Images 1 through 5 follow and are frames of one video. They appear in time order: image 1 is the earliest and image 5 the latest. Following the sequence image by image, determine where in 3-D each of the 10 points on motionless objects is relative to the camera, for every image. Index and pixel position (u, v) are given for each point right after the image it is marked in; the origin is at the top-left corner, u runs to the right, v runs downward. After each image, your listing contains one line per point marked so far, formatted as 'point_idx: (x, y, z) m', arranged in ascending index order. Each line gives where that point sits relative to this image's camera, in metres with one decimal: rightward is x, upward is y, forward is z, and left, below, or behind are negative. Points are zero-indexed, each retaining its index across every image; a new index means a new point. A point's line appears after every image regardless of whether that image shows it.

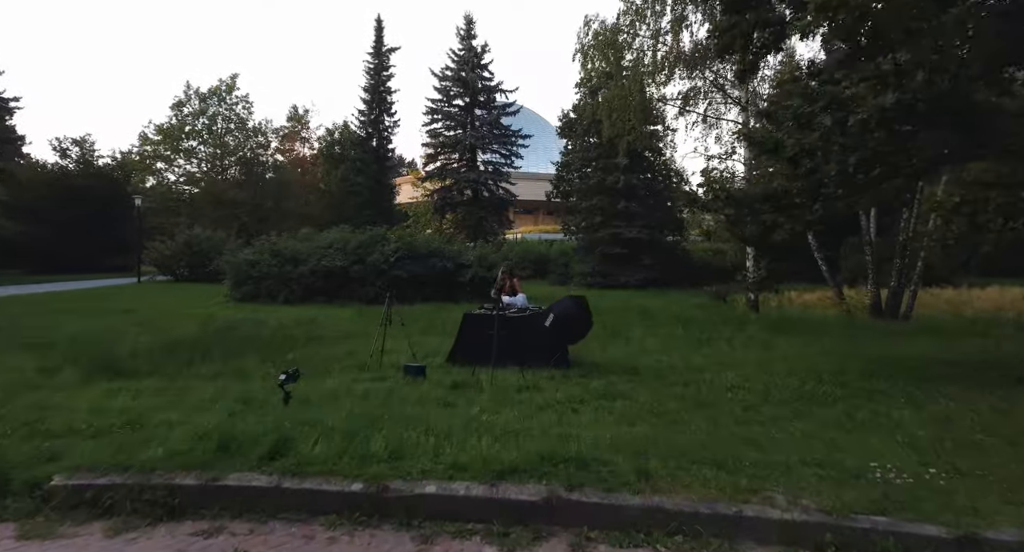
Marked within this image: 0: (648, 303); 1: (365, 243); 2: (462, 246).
0: (+2.9, -0.6, +17.0) m
1: (-2.6, +0.5, +13.8) m
2: (-1.0, +0.6, +15.5) m
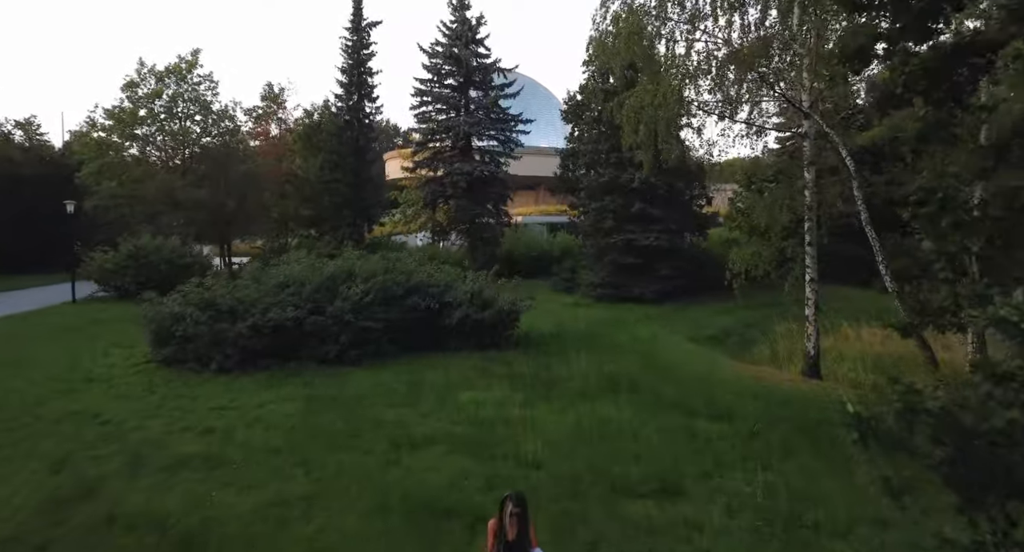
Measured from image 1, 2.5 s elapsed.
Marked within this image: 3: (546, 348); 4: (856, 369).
0: (+2.8, -1.2, +14.3) m
1: (-2.6, -0.1, +11.0) m
2: (-1.1, 0.0, +12.7) m
3: (+0.5, -1.1, +12.2) m
4: (+5.3, -1.4, +12.0) m
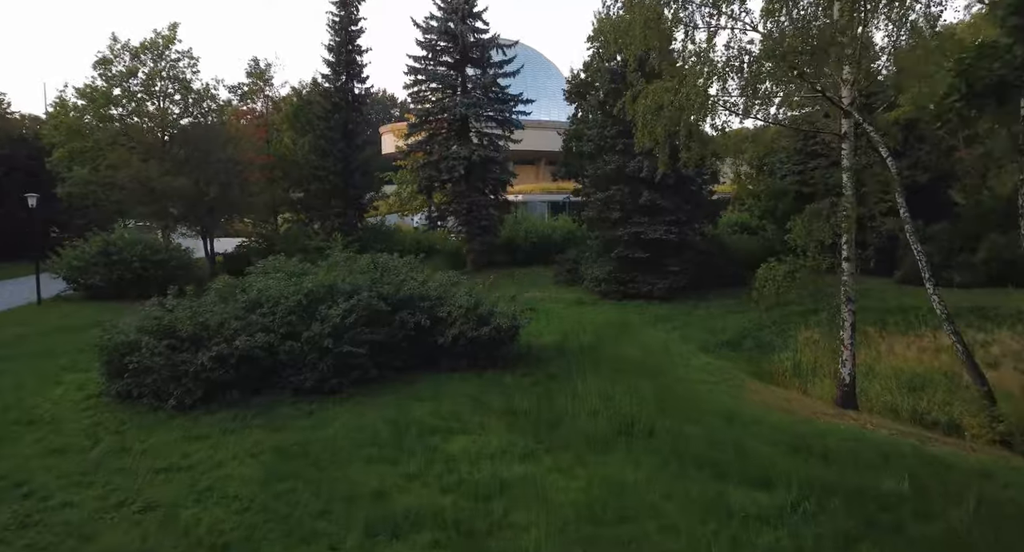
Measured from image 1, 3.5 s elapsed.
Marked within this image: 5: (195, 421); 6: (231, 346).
0: (+2.8, -1.3, +13.1) m
1: (-2.6, -0.4, +9.8) m
2: (-1.1, -0.2, +11.5) m
3: (+0.5, -1.3, +11.1) m
4: (+5.3, -1.6, +10.9) m
5: (-3.3, -1.5, +8.1) m
6: (-3.2, -0.8, +8.7) m
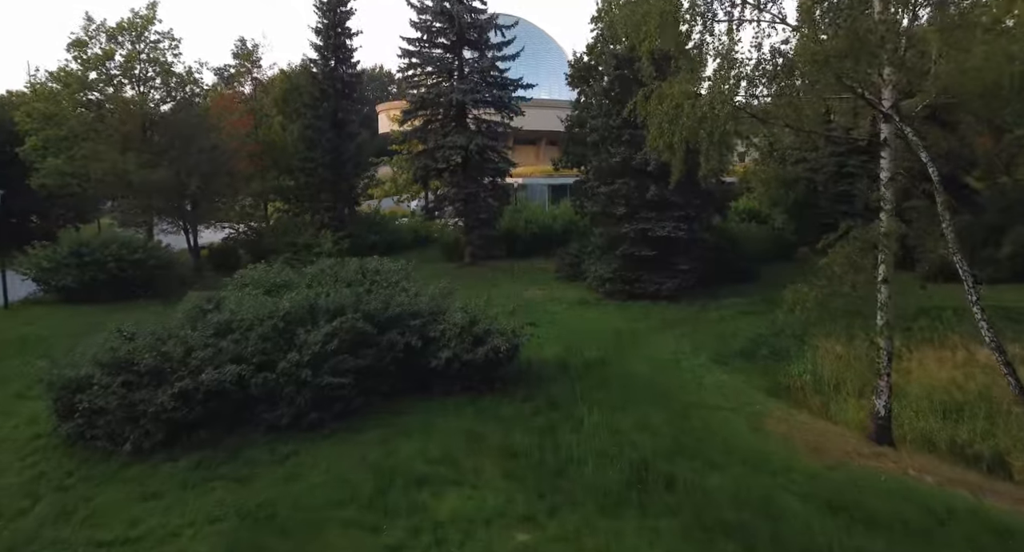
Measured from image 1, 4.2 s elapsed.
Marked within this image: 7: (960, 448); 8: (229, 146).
0: (+2.8, -1.4, +12.2) m
1: (-2.7, -0.6, +8.8) m
2: (-1.1, -0.4, +10.5) m
3: (+0.5, -1.5, +10.1) m
4: (+5.3, -1.8, +10.0) m
5: (-3.3, -1.8, +7.2) m
6: (-3.2, -1.1, +7.8) m
7: (+5.3, -2.0, +9.1) m
8: (-7.0, +3.2, +19.3) m
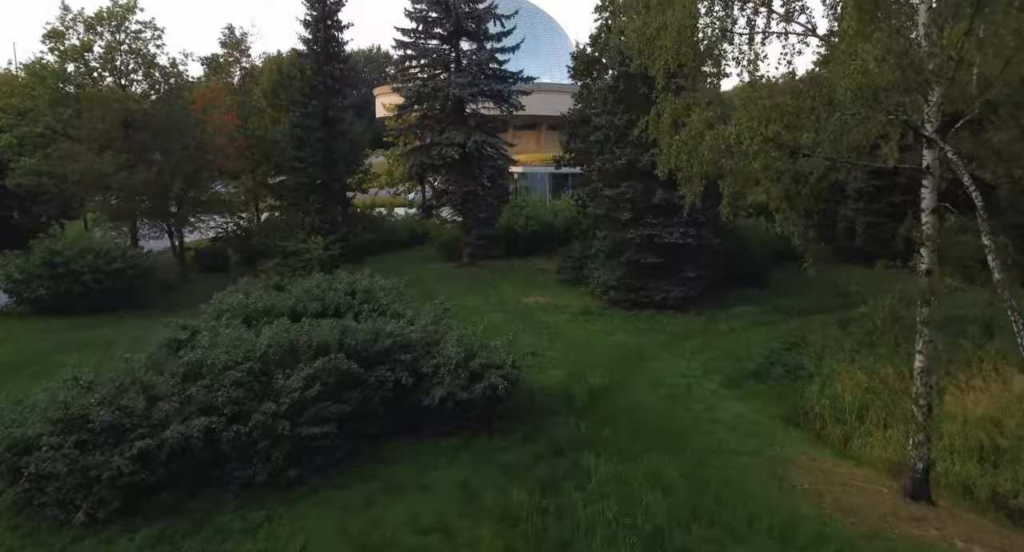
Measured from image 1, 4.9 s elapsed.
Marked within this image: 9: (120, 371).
0: (+2.8, -1.7, +11.4) m
1: (-2.7, -1.0, +8.0) m
2: (-1.1, -0.7, +9.7) m
3: (+0.5, -1.9, +9.3) m
4: (+5.3, -2.2, +9.2) m
5: (-3.3, -2.2, +6.4) m
6: (-3.2, -1.5, +7.0) m
7: (+5.2, -2.4, +8.3) m
8: (-7.0, +3.1, +18.3) m
9: (-4.1, -0.9, +8.1) m
